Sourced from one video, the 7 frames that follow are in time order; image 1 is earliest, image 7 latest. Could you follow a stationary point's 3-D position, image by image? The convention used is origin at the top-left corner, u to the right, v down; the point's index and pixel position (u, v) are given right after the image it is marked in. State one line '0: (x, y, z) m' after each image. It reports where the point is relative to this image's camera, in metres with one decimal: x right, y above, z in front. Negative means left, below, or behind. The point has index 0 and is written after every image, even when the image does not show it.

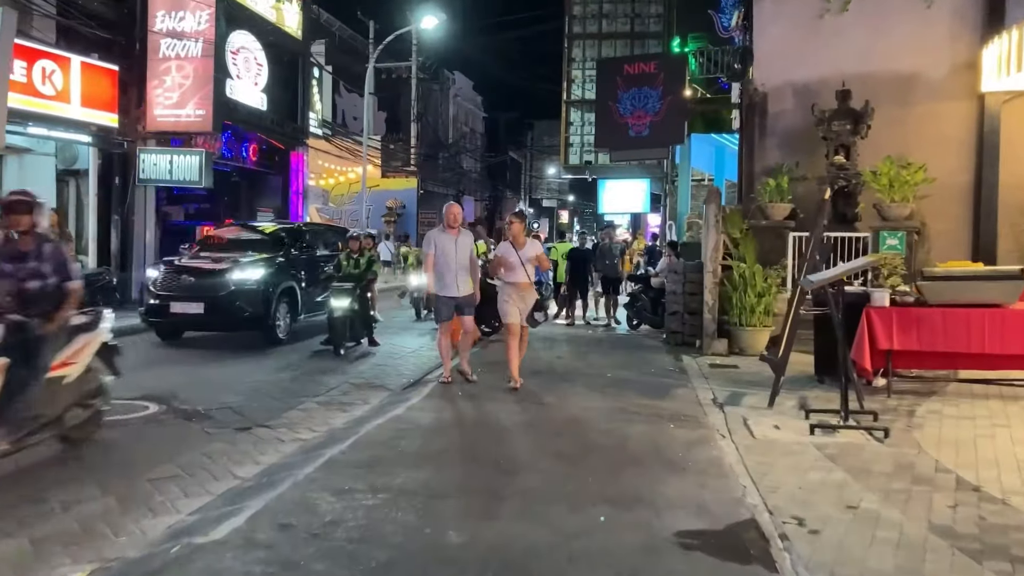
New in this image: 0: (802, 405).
0: (+2.6, -1.0, +7.0) m
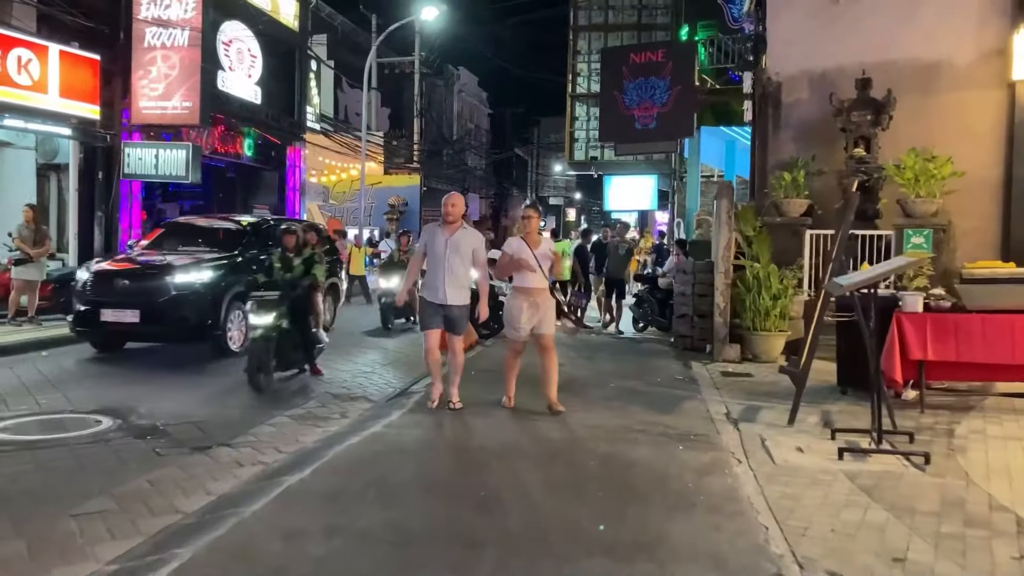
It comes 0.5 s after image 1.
0: (+2.5, -1.1, +6.3) m
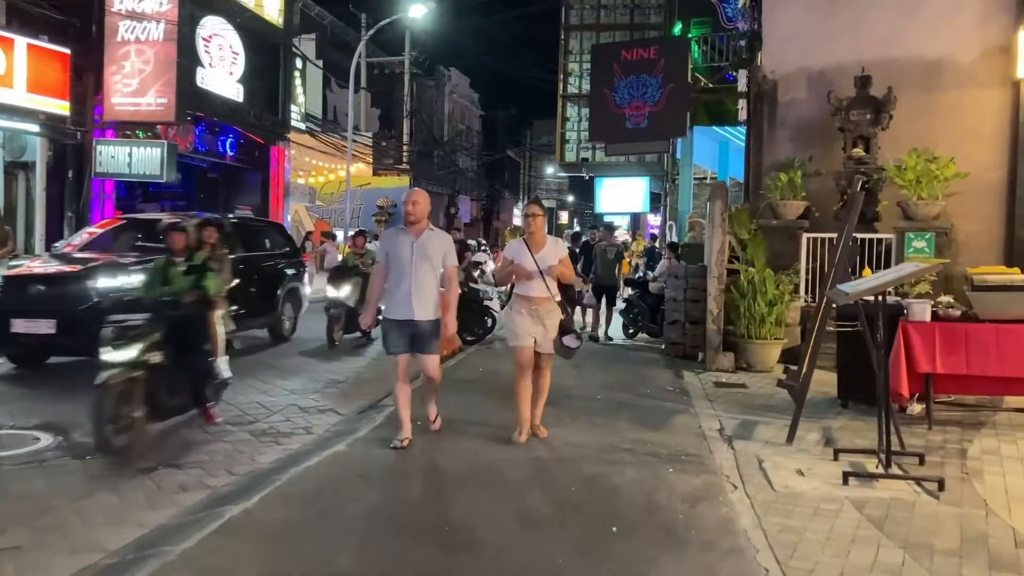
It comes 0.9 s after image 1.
0: (+2.3, -1.1, +5.8) m
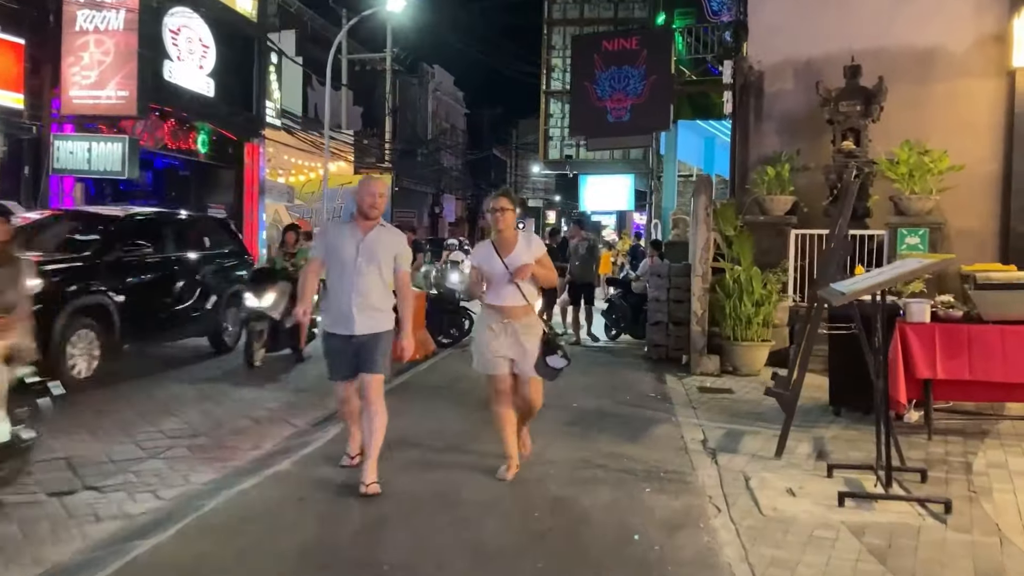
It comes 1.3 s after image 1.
0: (+2.1, -1.1, +5.3) m
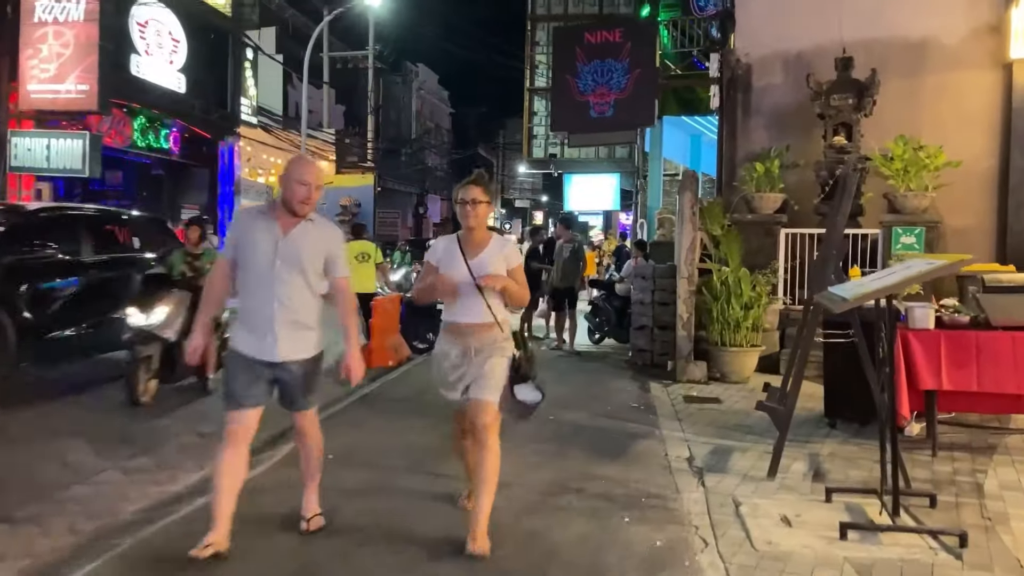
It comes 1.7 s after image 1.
0: (+1.9, -1.1, +4.9) m
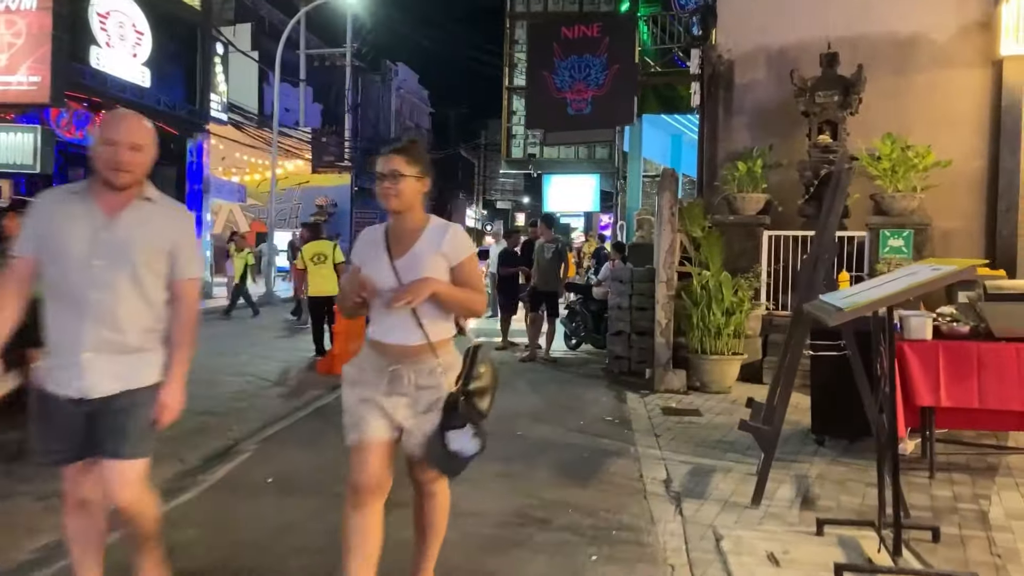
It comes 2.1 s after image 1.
0: (+1.6, -1.2, +4.4) m
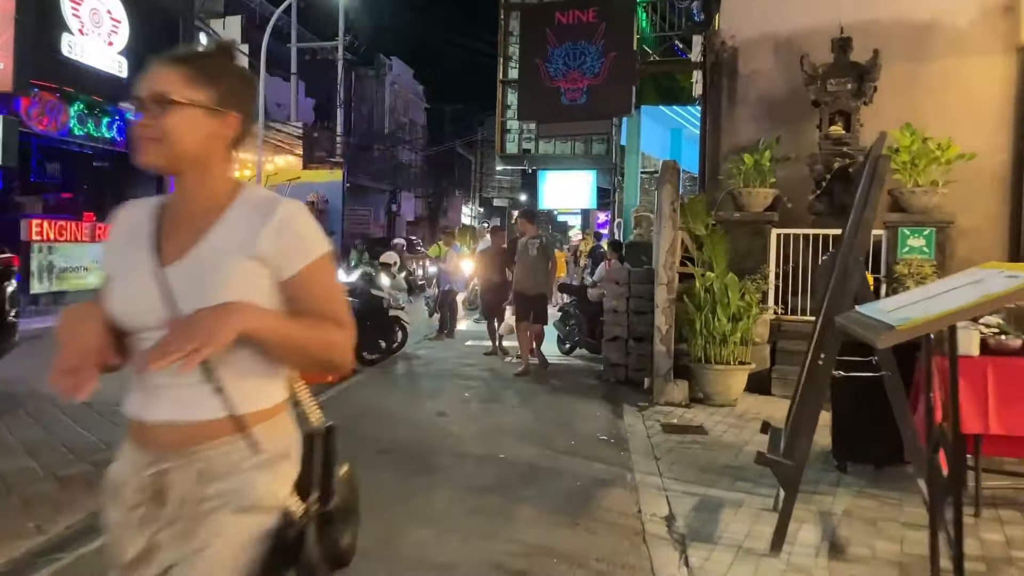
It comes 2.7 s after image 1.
0: (+1.5, -1.2, +3.8) m
